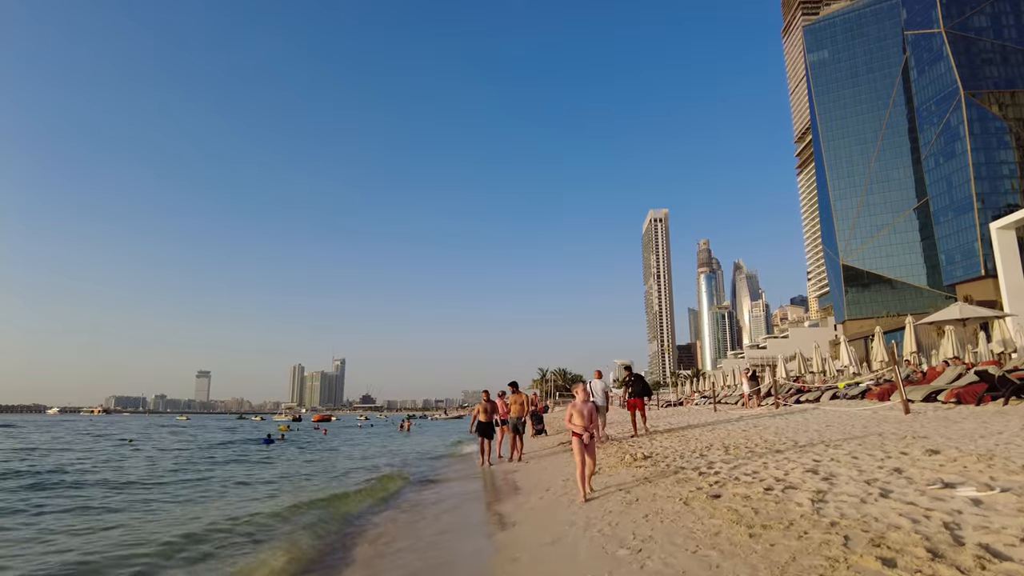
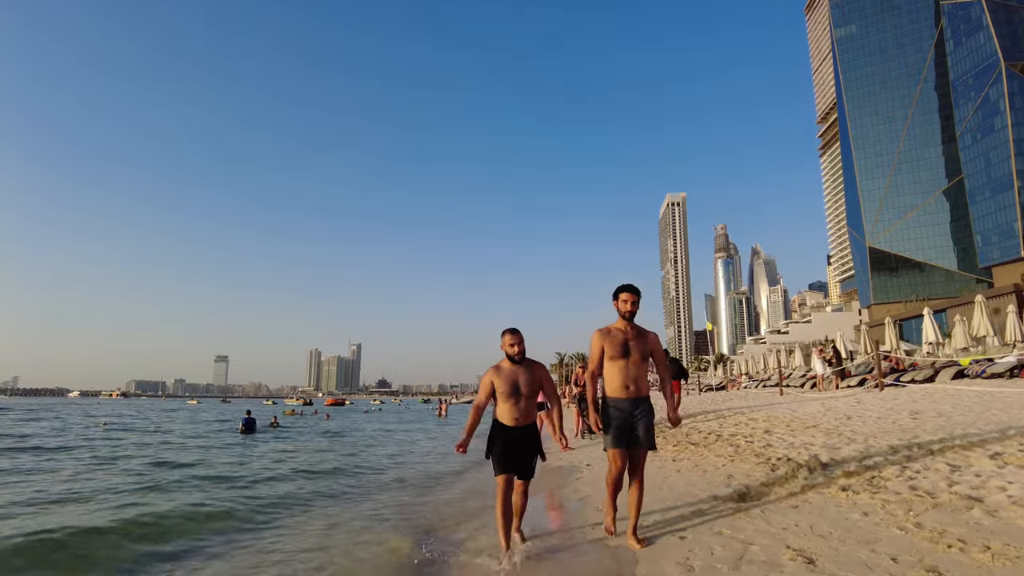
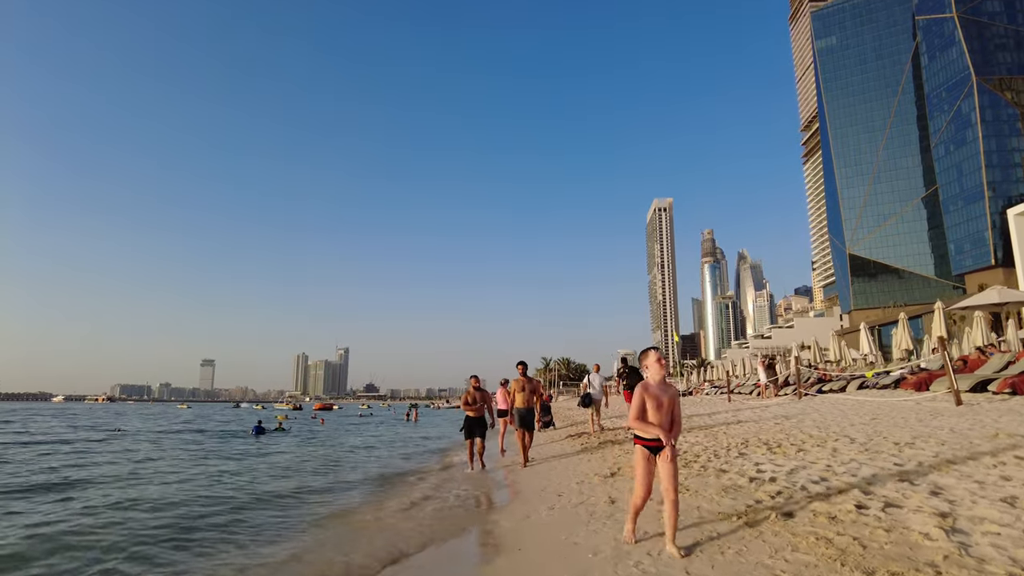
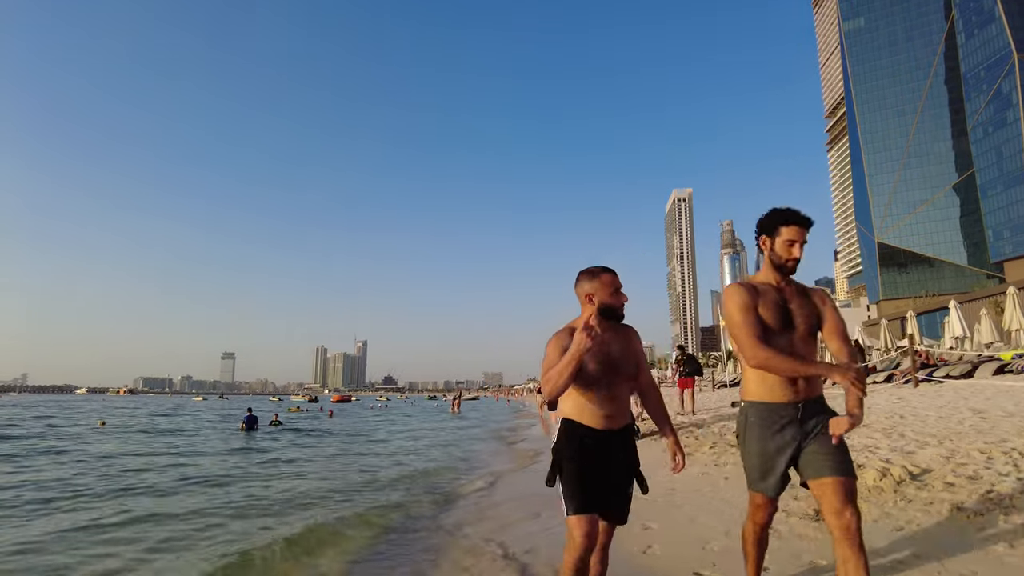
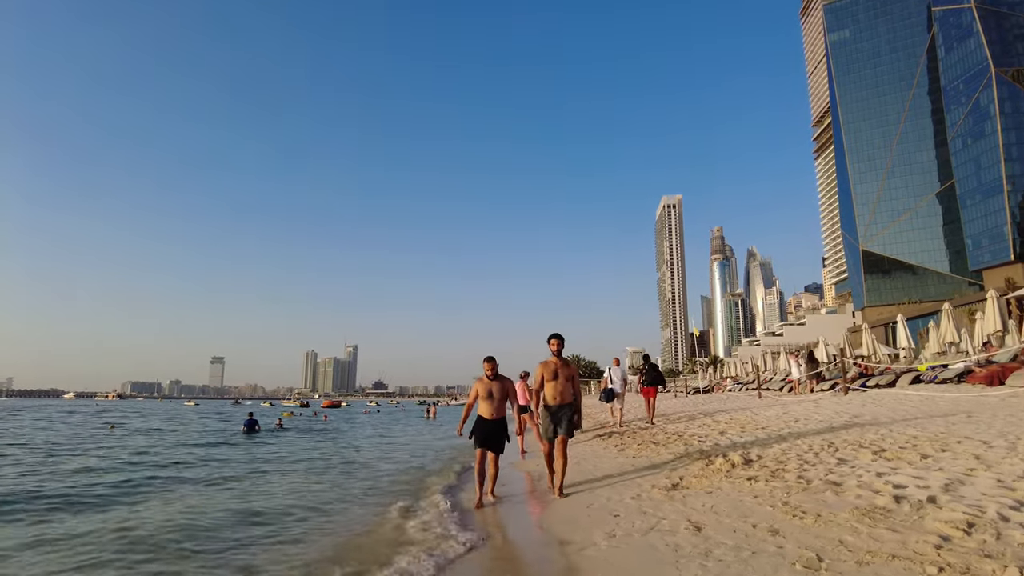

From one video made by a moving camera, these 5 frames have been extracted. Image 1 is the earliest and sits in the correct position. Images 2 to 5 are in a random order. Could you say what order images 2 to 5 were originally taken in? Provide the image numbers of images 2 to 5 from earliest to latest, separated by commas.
3, 5, 2, 4
